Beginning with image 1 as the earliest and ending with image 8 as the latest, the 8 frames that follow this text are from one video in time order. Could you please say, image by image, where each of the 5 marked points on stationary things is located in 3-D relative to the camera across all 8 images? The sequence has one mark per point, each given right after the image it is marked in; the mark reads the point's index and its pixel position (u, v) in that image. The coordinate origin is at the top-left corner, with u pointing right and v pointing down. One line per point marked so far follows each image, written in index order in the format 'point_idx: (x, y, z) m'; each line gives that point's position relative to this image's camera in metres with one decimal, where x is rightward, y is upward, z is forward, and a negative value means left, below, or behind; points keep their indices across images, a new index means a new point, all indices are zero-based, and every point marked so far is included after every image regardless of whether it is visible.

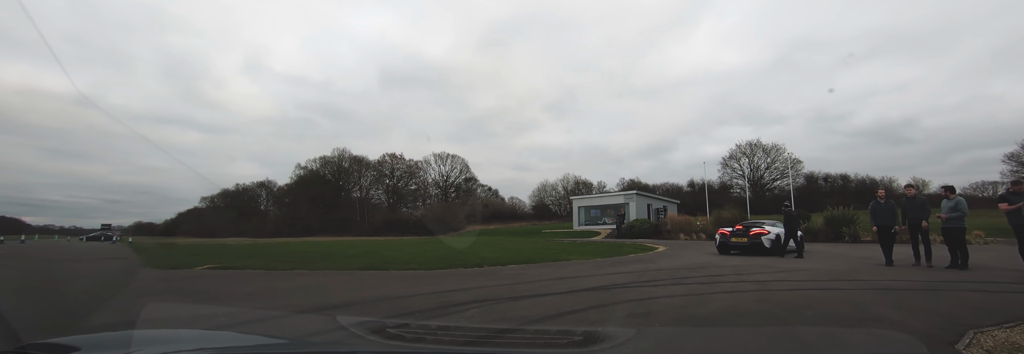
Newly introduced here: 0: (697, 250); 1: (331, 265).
0: (+5.6, -2.2, +12.3) m
1: (-6.8, -3.4, +15.5) m
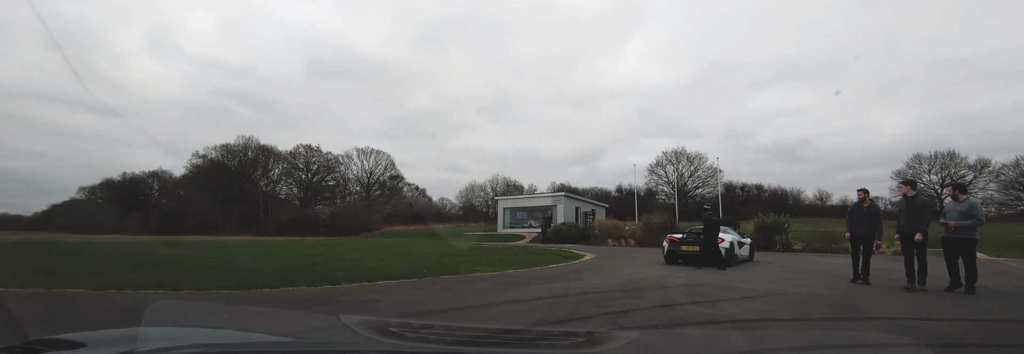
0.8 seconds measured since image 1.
0: (+3.1, -2.2, +10.8) m
1: (-9.7, -2.8, +11.9) m
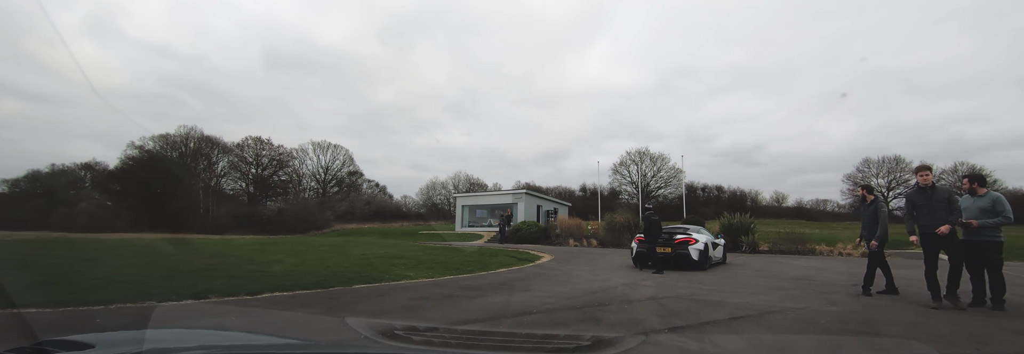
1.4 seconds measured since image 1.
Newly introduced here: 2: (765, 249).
0: (+1.9, -2.0, +9.8) m
1: (-10.9, -2.5, +9.9) m
2: (+9.6, -2.7, +15.4) m
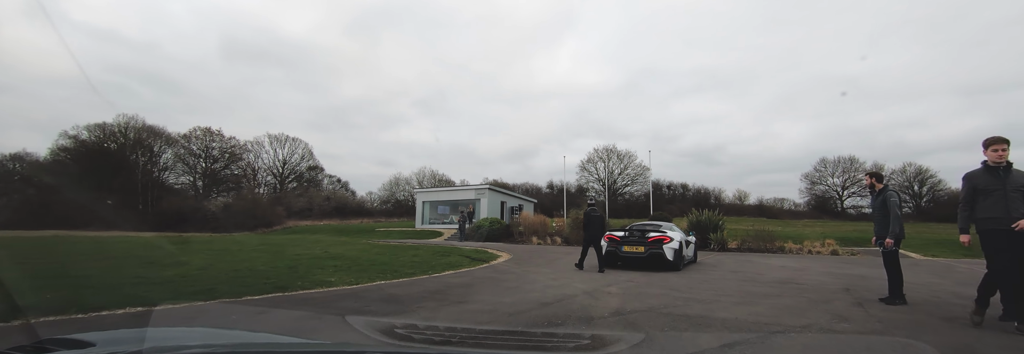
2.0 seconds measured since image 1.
0: (+0.9, -1.9, +9.0) m
1: (-11.9, -2.2, +8.2) m
2: (+8.2, -2.6, +15.2) m
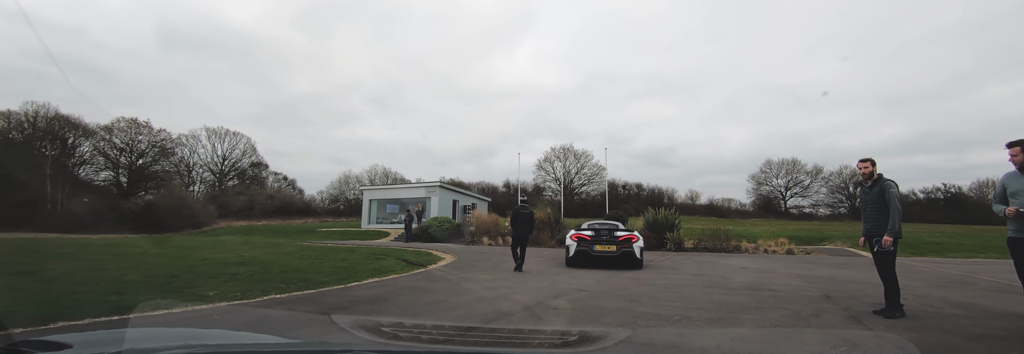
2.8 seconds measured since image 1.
0: (-0.2, -1.8, +8.2) m
1: (-12.8, -1.9, +6.1) m
2: (+6.4, -2.5, +15.1) m
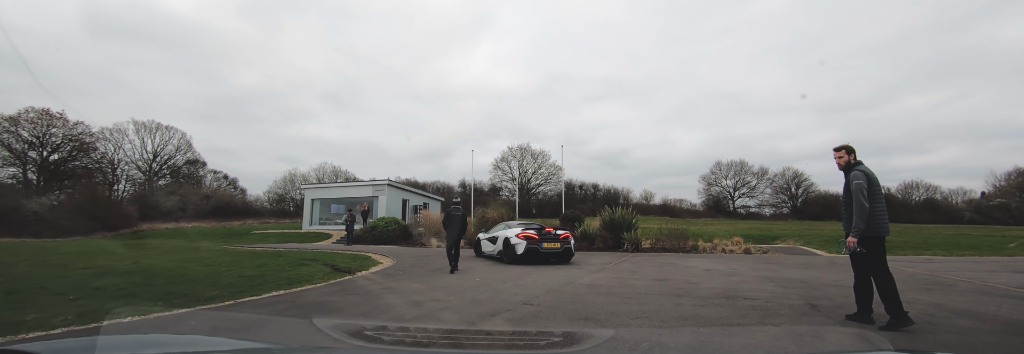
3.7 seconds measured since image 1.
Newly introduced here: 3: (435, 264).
0: (-1.2, -1.7, +7.4) m
1: (-13.5, -1.7, +4.0) m
2: (+4.8, -2.5, +14.8) m
3: (-1.8, -1.8, +9.0) m
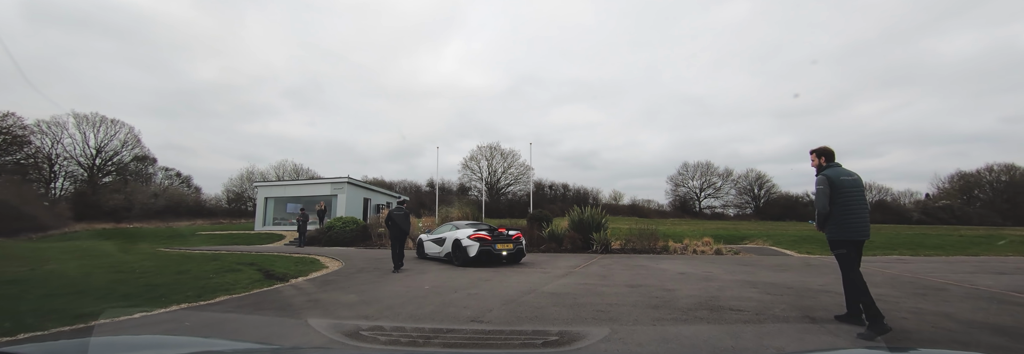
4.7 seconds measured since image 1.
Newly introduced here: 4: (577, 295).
0: (-1.8, -1.6, +6.7) m
1: (-13.9, -1.6, +2.5) m
2: (+3.6, -2.5, +14.6) m
3: (-2.6, -1.8, +8.3) m
4: (+0.8, -1.5, +5.6) m
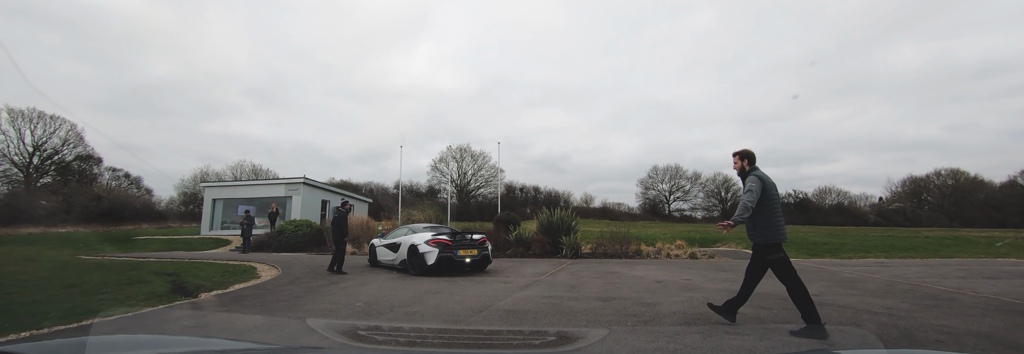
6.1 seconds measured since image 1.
0: (-2.4, -1.5, +5.9) m
1: (-14.2, -1.4, +0.9) m
2: (+2.5, -2.5, +14.1) m
3: (-3.2, -1.7, +7.5) m
4: (+0.3, -1.5, +5.0) m
